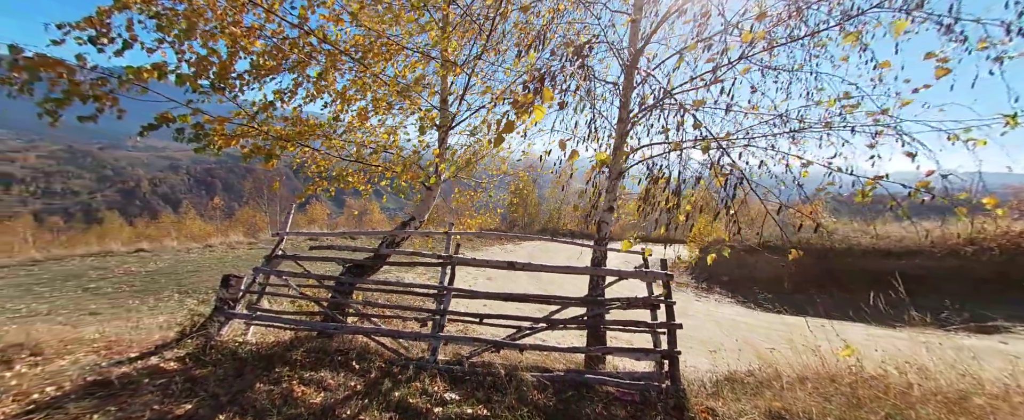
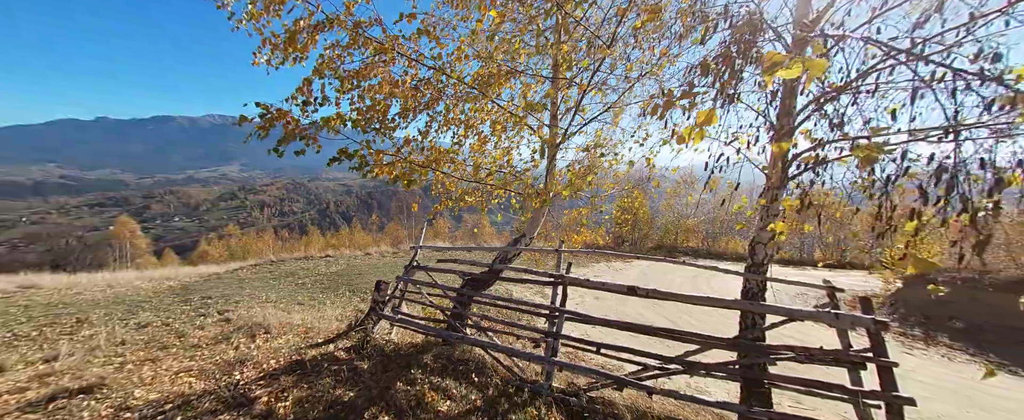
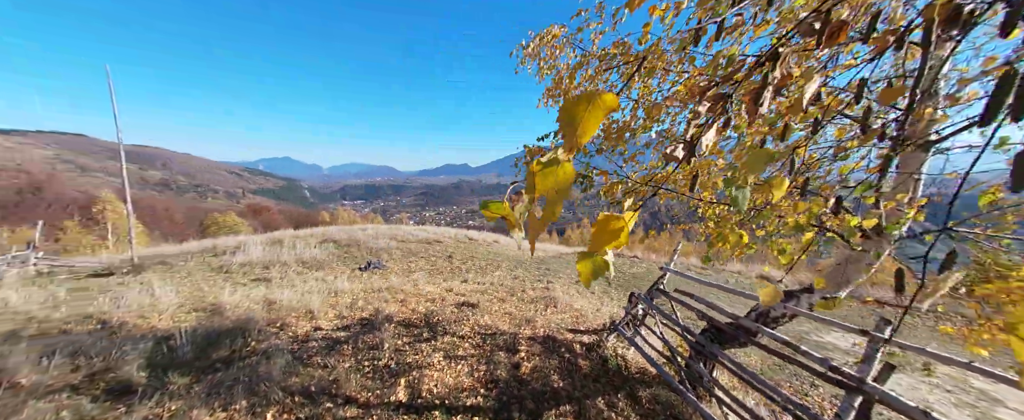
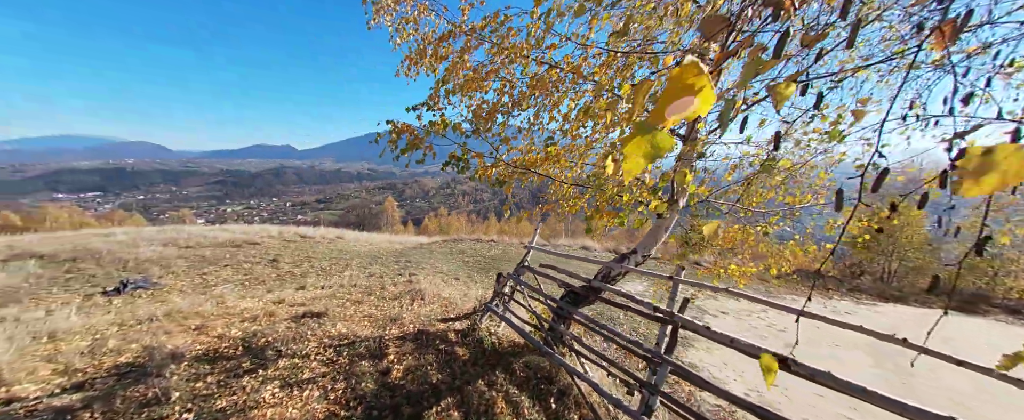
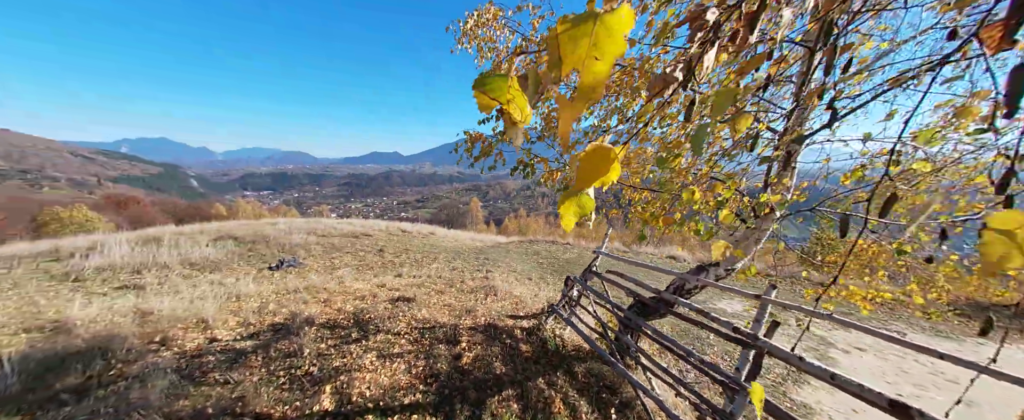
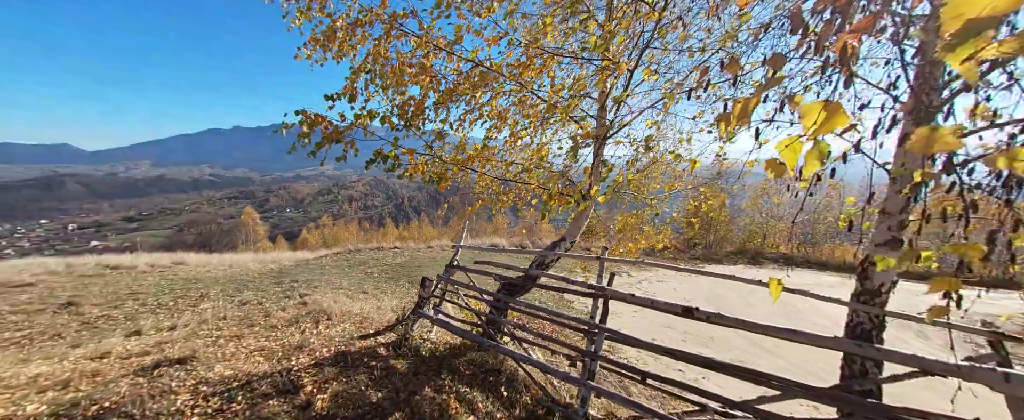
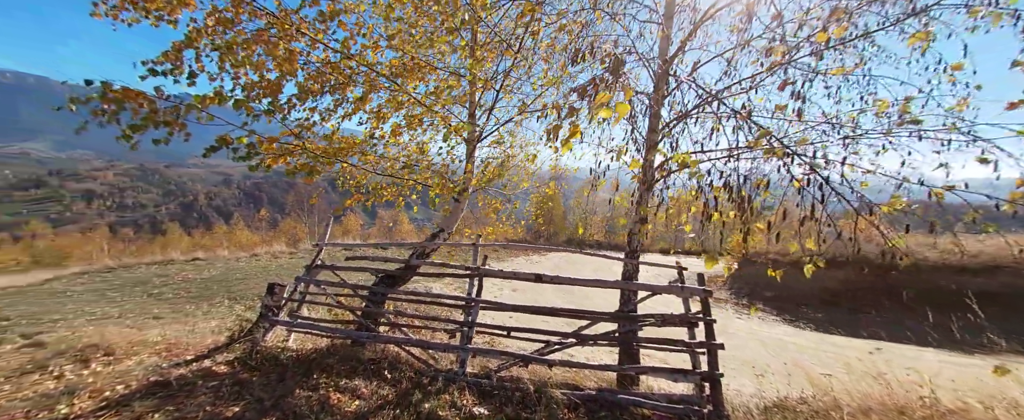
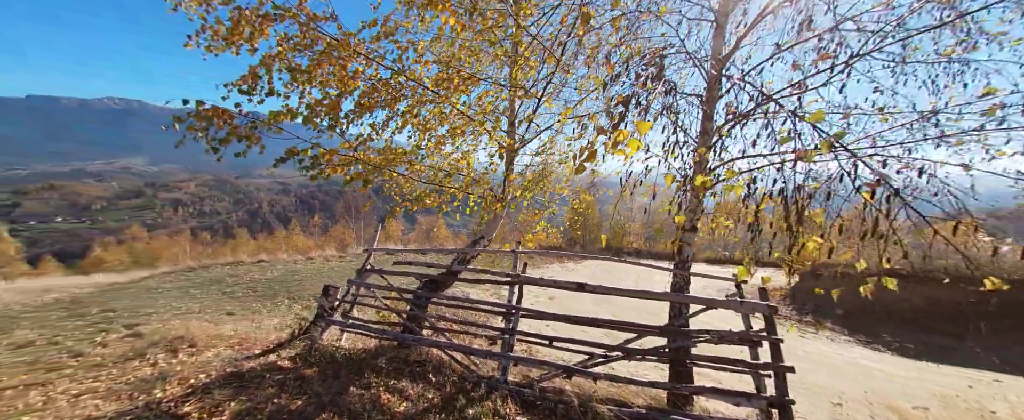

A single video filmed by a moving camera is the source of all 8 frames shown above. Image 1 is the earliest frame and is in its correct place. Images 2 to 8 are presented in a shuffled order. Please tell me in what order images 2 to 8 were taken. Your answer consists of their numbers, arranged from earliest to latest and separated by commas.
7, 8, 2, 6, 4, 5, 3
